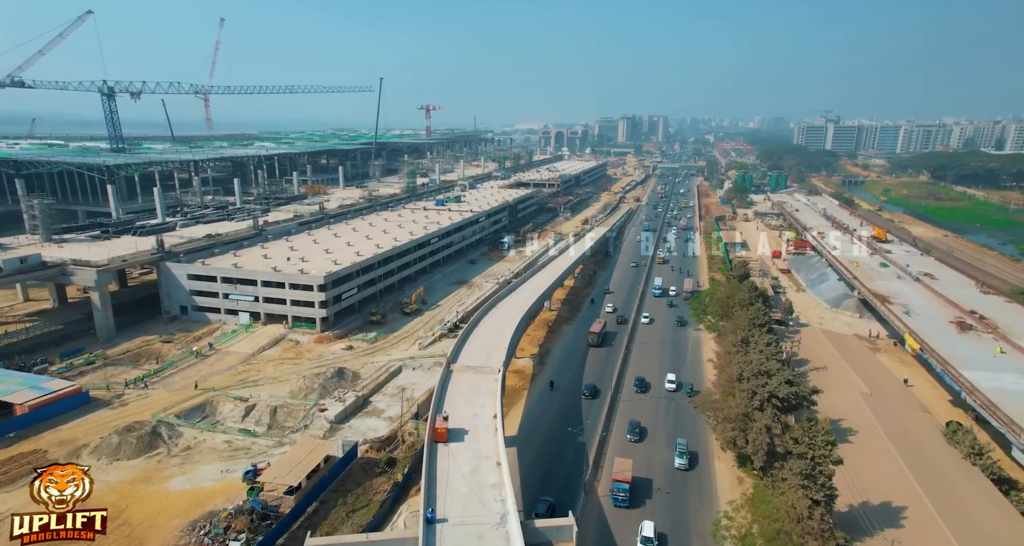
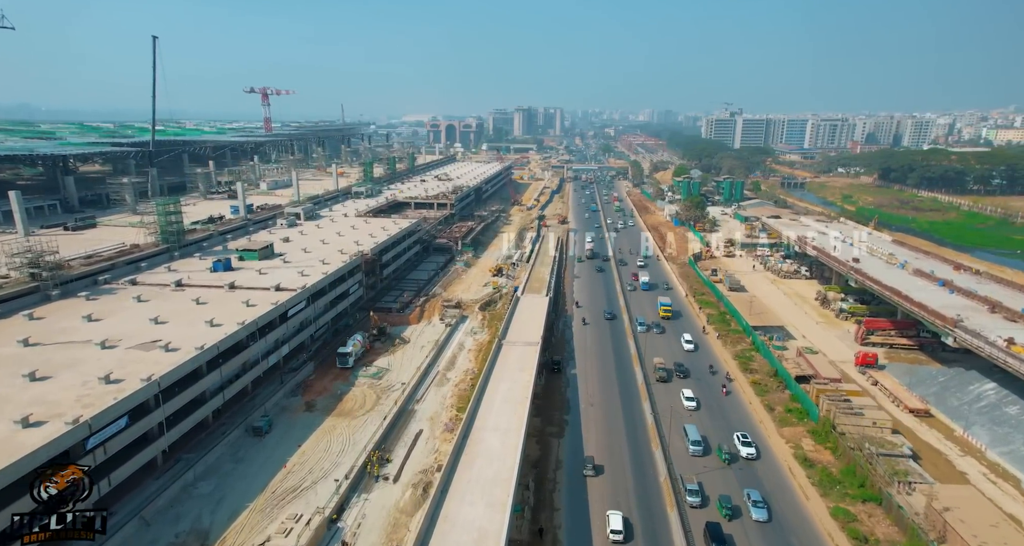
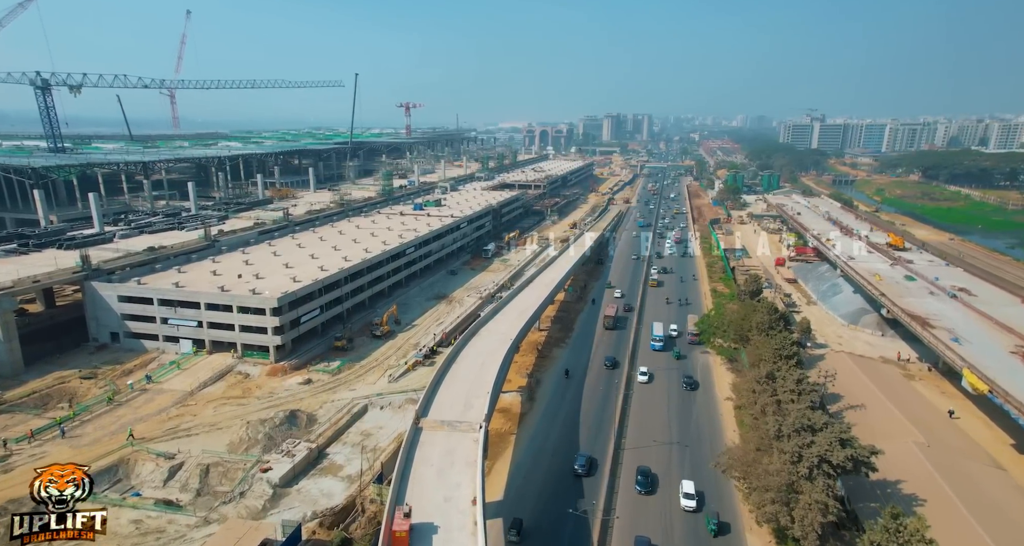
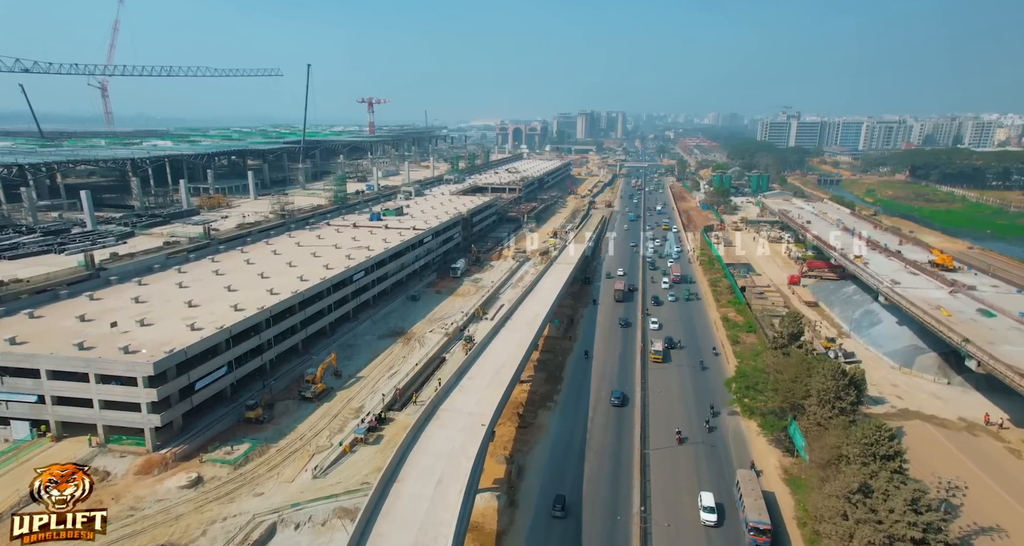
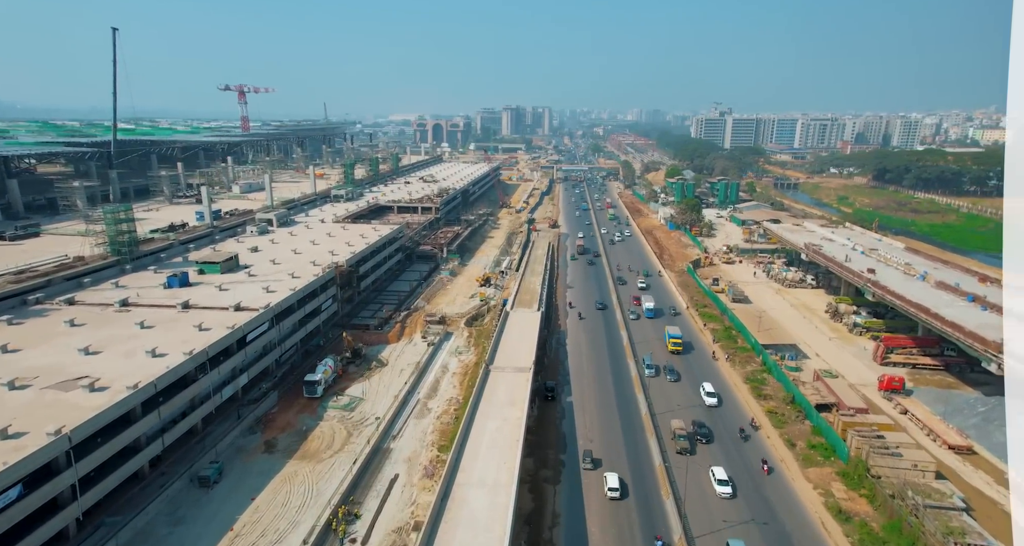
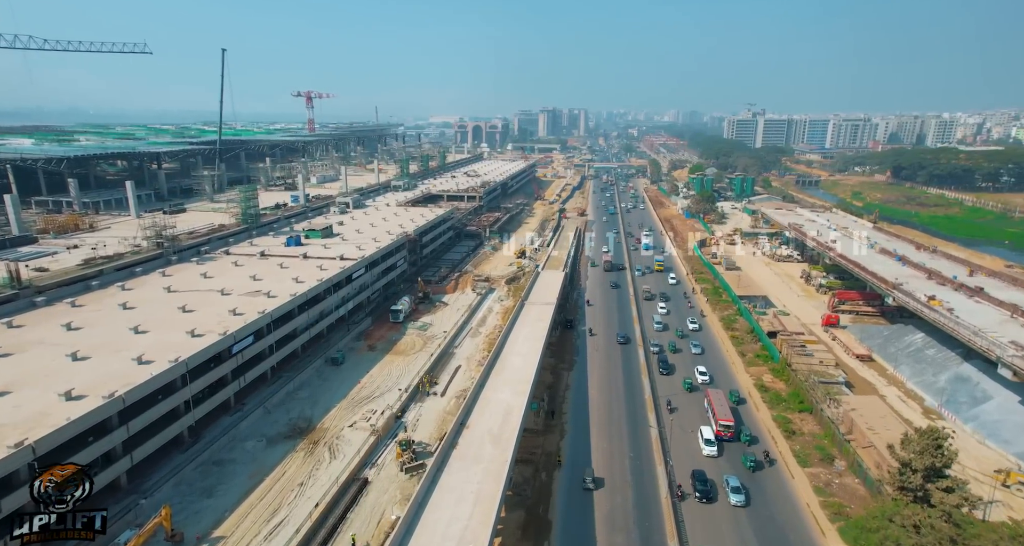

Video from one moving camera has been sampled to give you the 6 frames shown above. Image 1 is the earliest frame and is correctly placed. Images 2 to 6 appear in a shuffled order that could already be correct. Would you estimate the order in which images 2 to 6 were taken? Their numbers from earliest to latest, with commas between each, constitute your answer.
3, 4, 6, 2, 5
